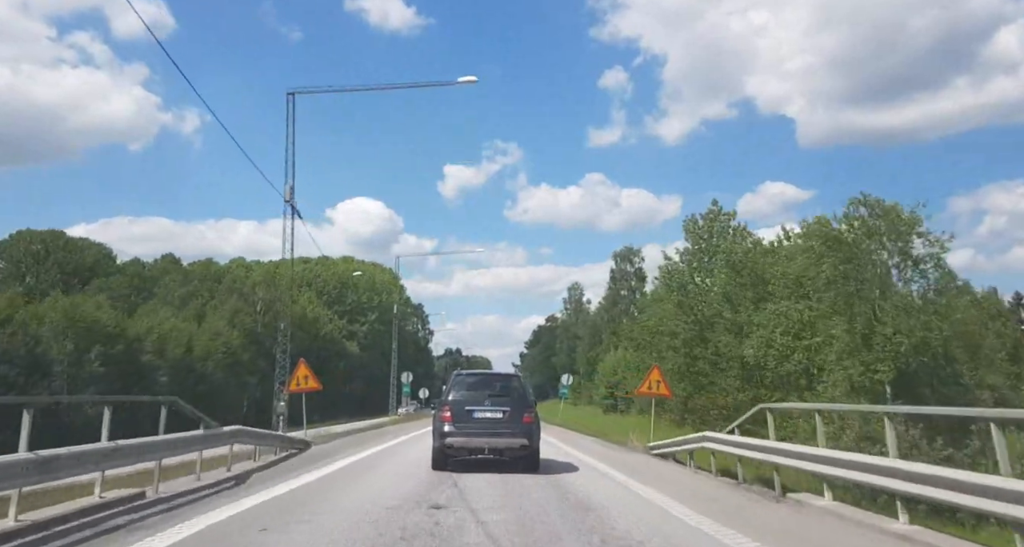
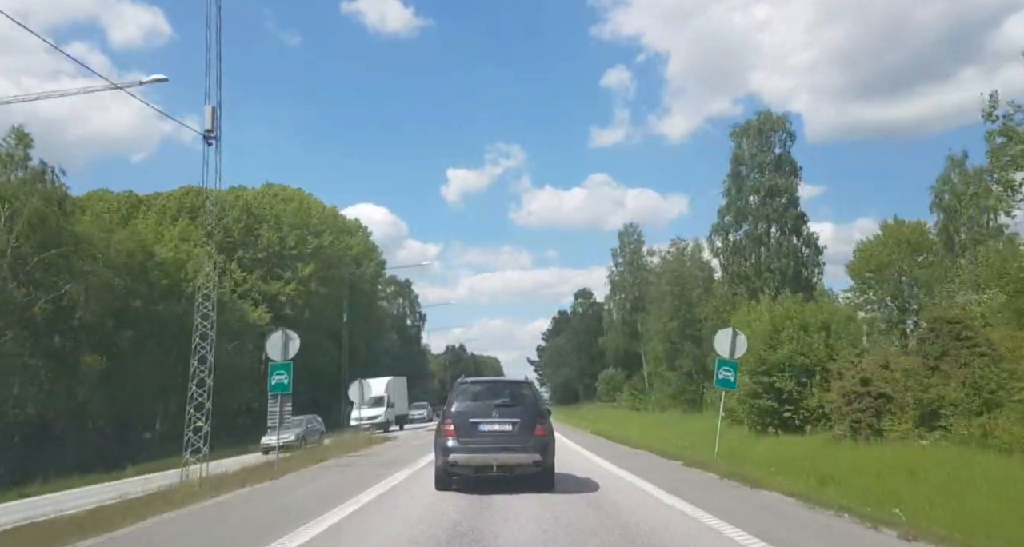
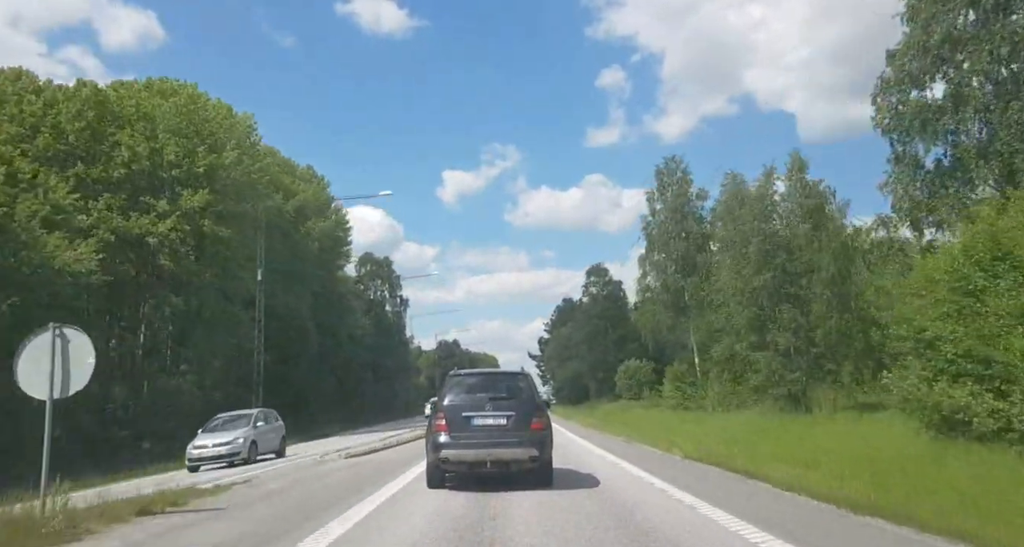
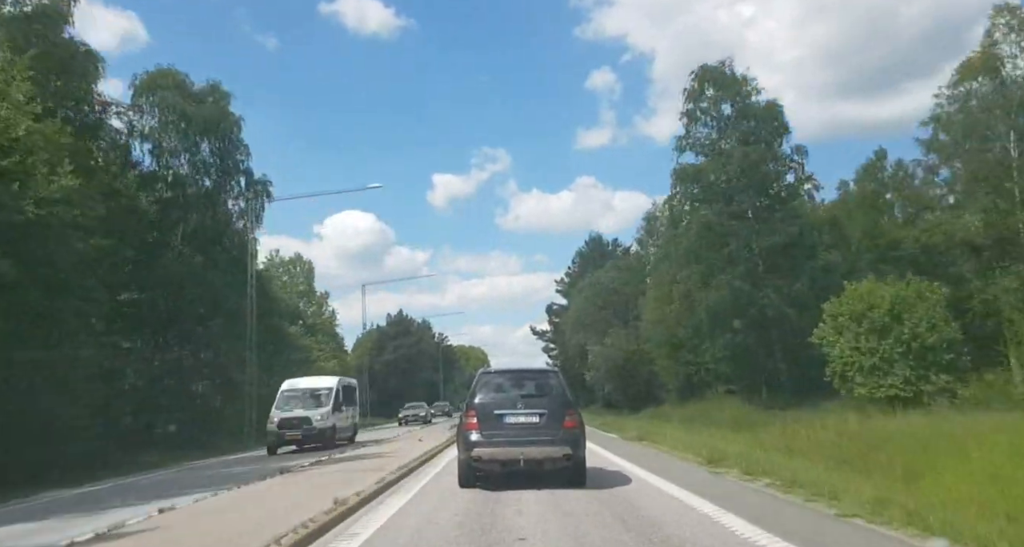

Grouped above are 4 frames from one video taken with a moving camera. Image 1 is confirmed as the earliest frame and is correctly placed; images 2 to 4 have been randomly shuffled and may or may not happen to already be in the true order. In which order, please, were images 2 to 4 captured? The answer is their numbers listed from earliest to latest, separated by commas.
2, 3, 4
